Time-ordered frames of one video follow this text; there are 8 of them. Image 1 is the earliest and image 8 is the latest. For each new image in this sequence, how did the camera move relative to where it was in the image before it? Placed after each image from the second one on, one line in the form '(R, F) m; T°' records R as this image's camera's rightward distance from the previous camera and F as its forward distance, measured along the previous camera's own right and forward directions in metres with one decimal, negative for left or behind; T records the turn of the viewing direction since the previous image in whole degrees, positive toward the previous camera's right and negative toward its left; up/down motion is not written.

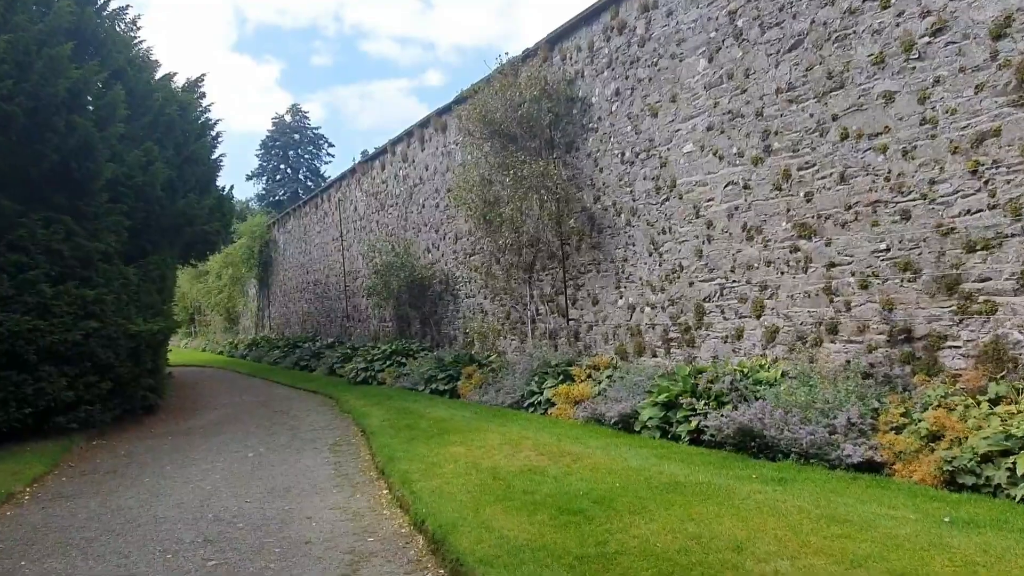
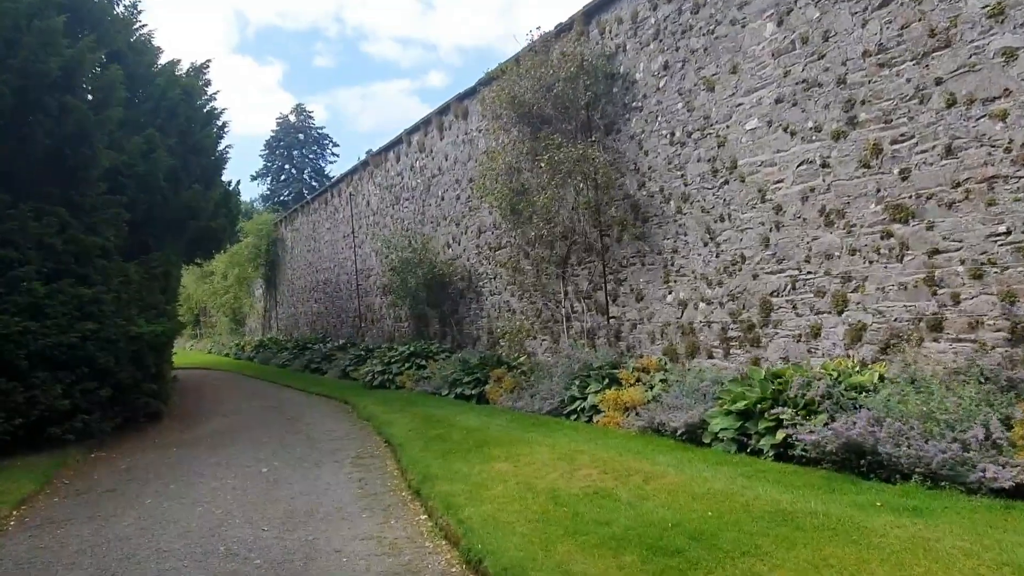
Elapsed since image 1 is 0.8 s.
(-0.4, +0.8) m; 0°
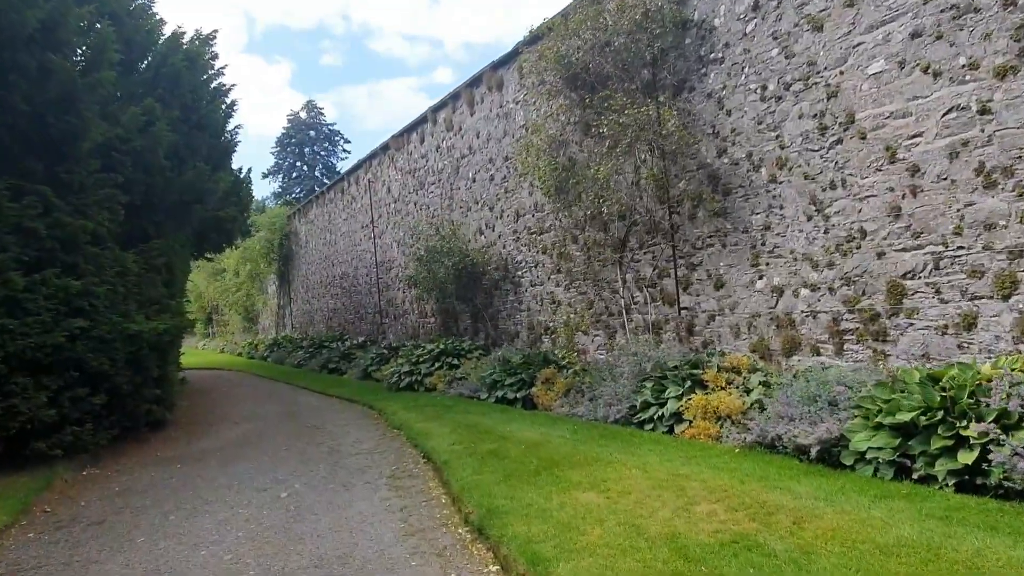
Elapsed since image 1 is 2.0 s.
(-0.4, +1.3) m; -1°
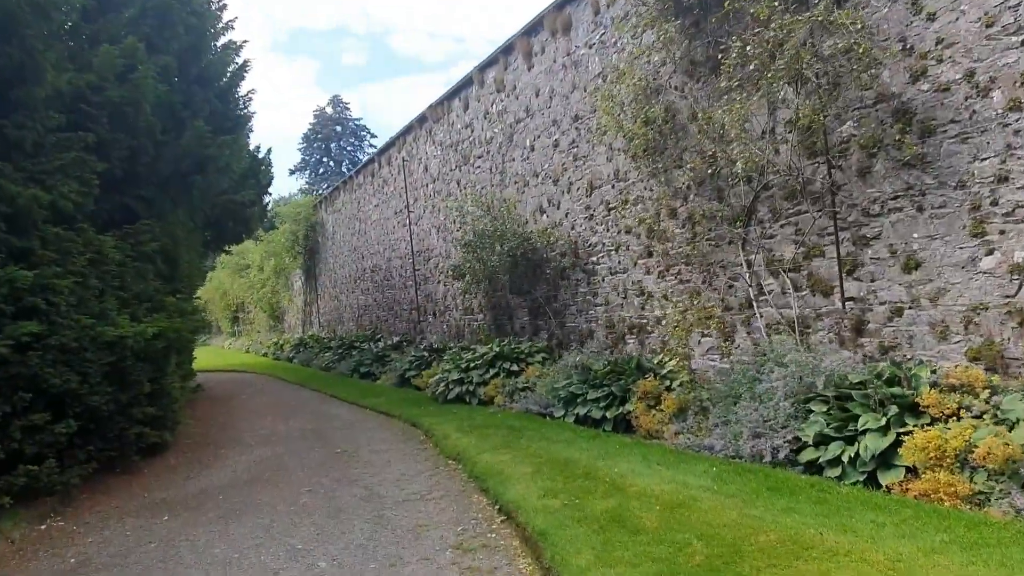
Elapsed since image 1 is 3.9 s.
(-0.5, +2.1) m; -2°
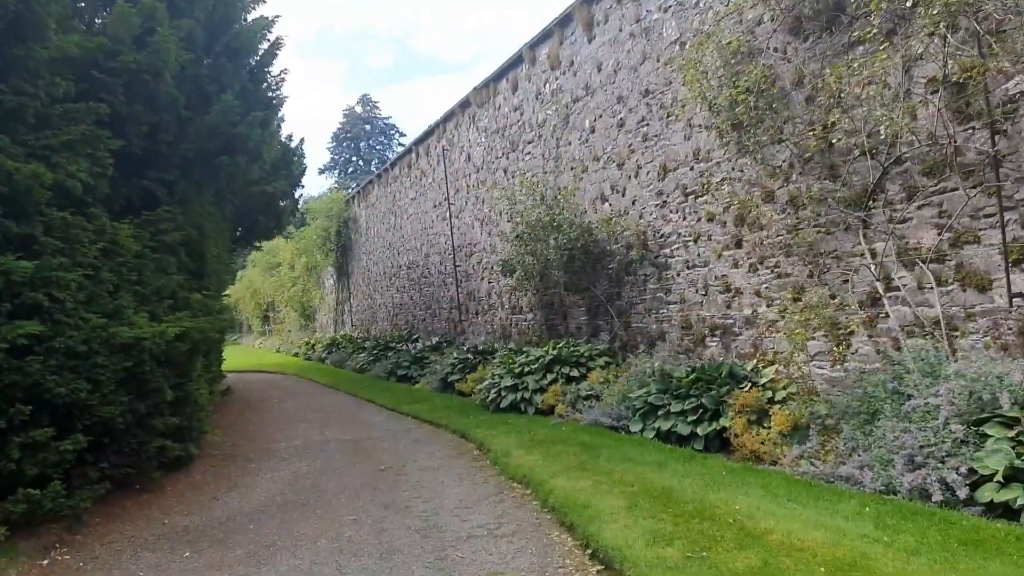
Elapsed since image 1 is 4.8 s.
(-0.4, +1.0) m; -2°
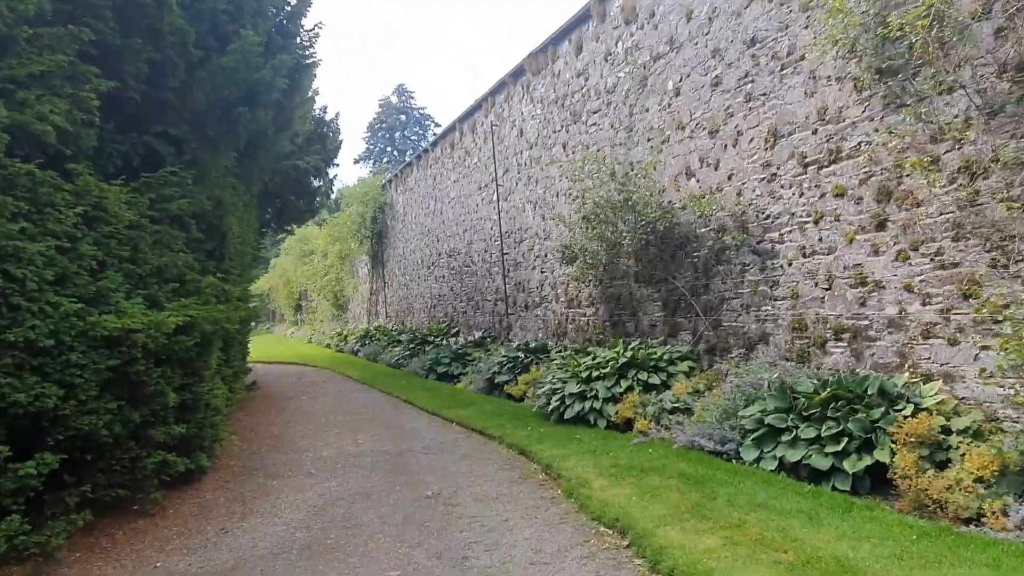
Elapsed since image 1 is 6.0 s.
(-0.4, +1.3) m; -2°
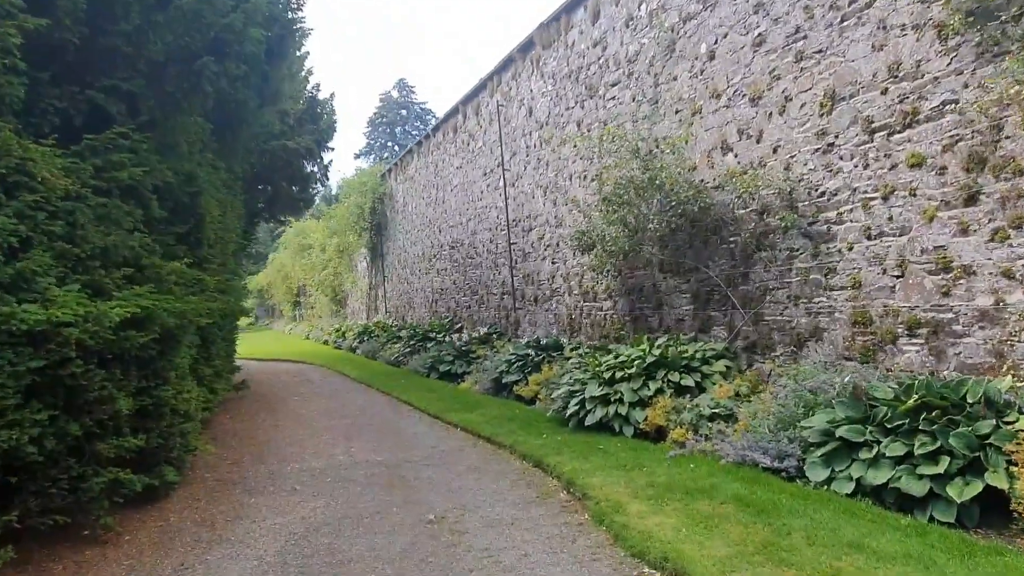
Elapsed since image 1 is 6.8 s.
(-0.1, +0.9) m; 0°
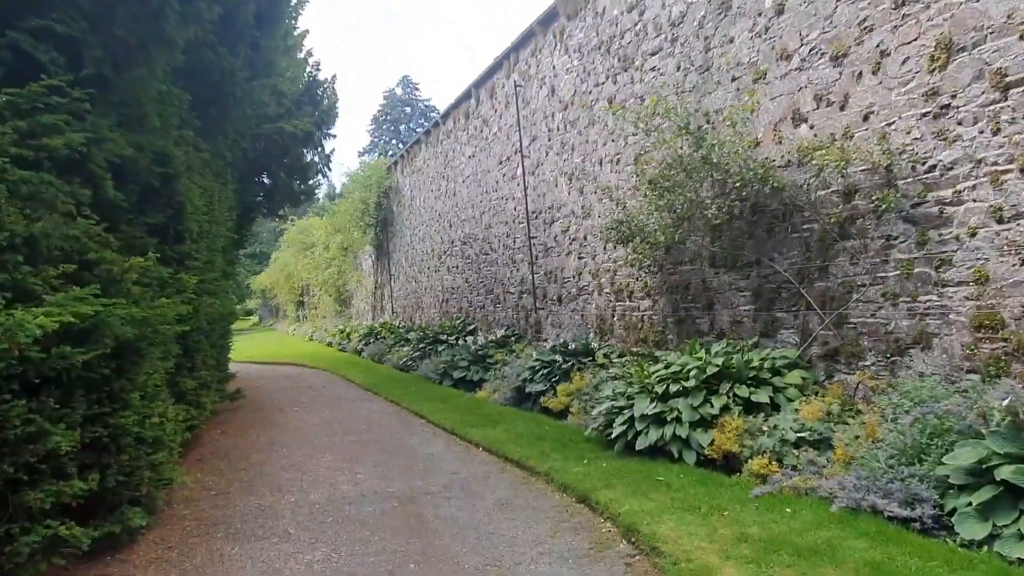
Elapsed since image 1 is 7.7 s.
(-0.2, +1.0) m; 0°
